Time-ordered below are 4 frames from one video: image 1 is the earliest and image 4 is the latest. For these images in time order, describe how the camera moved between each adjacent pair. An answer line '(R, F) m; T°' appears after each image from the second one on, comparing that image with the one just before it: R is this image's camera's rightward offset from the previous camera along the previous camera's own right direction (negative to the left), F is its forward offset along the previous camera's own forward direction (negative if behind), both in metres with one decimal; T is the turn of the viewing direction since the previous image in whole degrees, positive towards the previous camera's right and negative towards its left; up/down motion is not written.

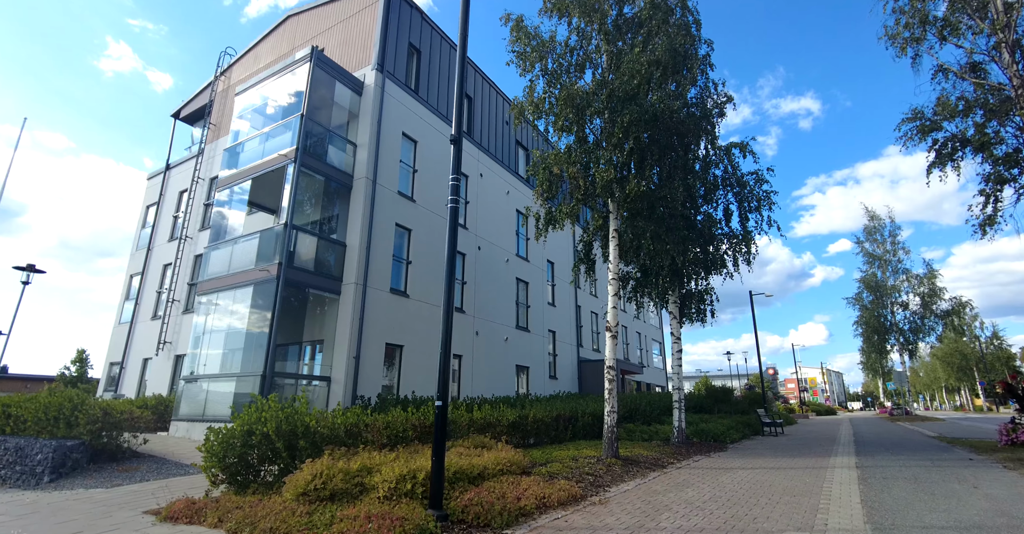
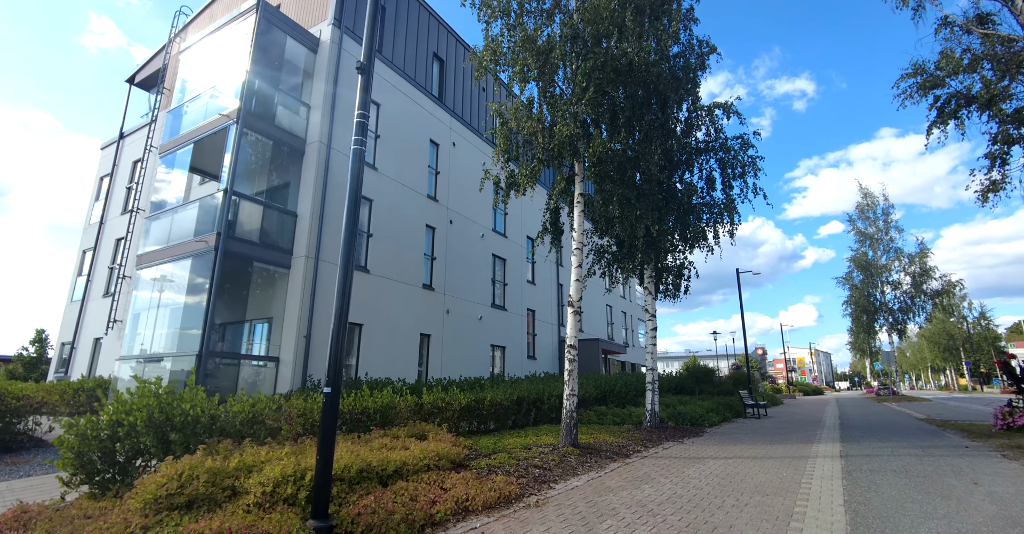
(+0.7, +1.1) m; +1°
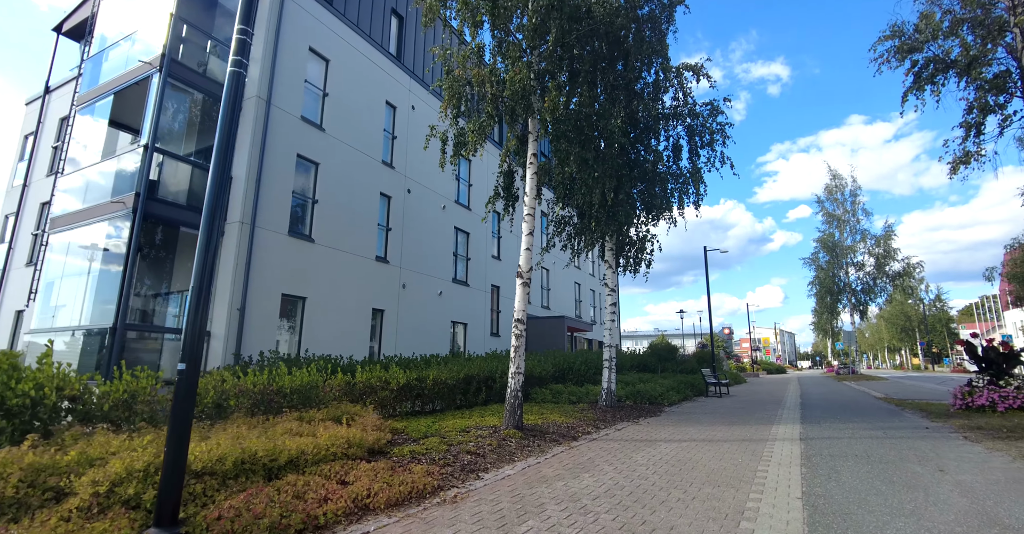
(+0.5, +0.8) m; +3°
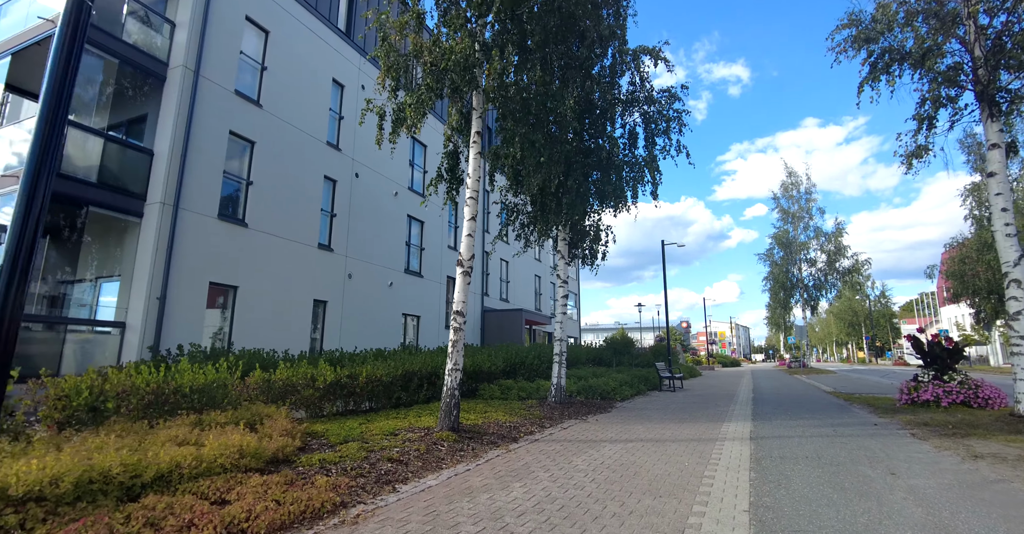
(+0.4, +0.6) m; +4°
